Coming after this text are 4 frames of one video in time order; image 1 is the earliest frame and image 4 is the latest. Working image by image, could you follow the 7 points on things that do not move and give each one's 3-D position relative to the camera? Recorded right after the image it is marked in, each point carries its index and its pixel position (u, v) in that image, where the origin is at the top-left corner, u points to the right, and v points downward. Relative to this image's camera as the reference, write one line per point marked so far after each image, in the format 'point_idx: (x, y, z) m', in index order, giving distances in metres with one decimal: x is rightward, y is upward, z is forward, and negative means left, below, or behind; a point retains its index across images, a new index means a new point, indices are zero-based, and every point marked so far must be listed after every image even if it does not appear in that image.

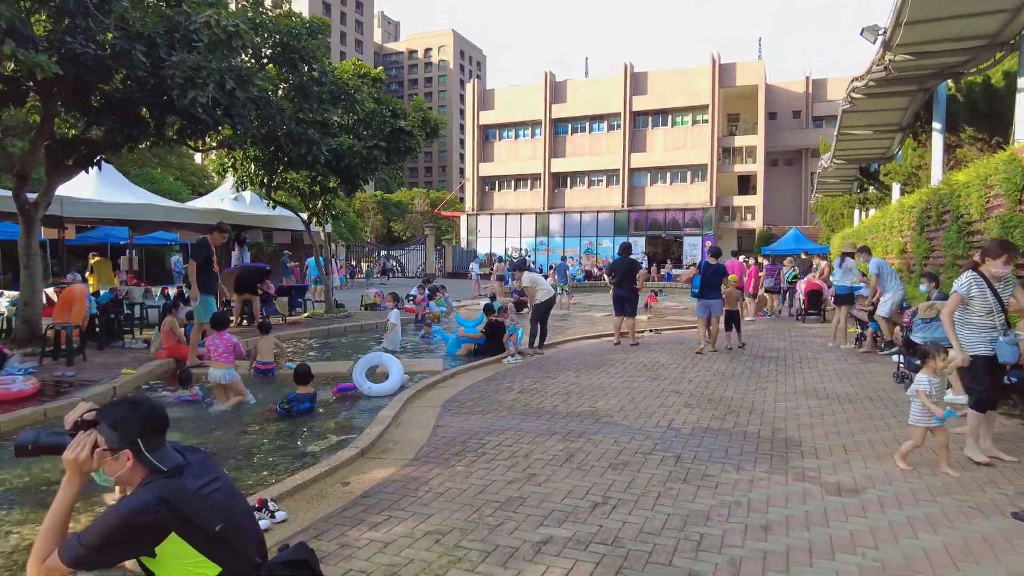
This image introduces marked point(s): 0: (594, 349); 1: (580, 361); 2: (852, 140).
0: (+1.4, -1.1, +11.6) m
1: (+1.0, -1.1, +10.0) m
2: (+9.2, +4.0, +18.1) m
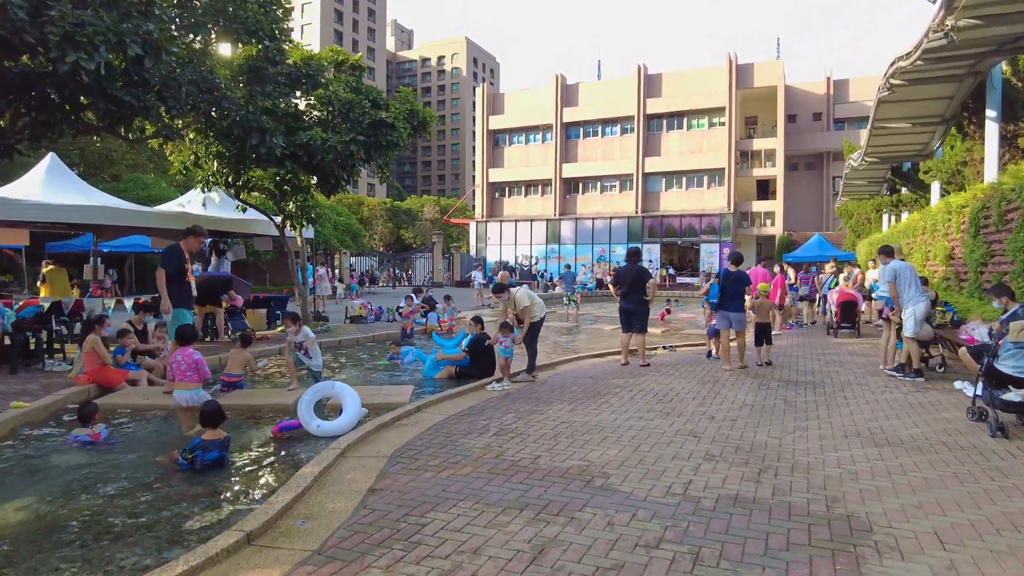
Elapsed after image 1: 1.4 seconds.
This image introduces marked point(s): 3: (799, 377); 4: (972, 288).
0: (+1.3, -1.3, +10.0) m
1: (+0.8, -1.3, +8.4) m
2: (+9.2, +3.7, +16.4) m
3: (+4.0, -1.2, +9.2) m
4: (+8.1, 0.0, +11.8) m
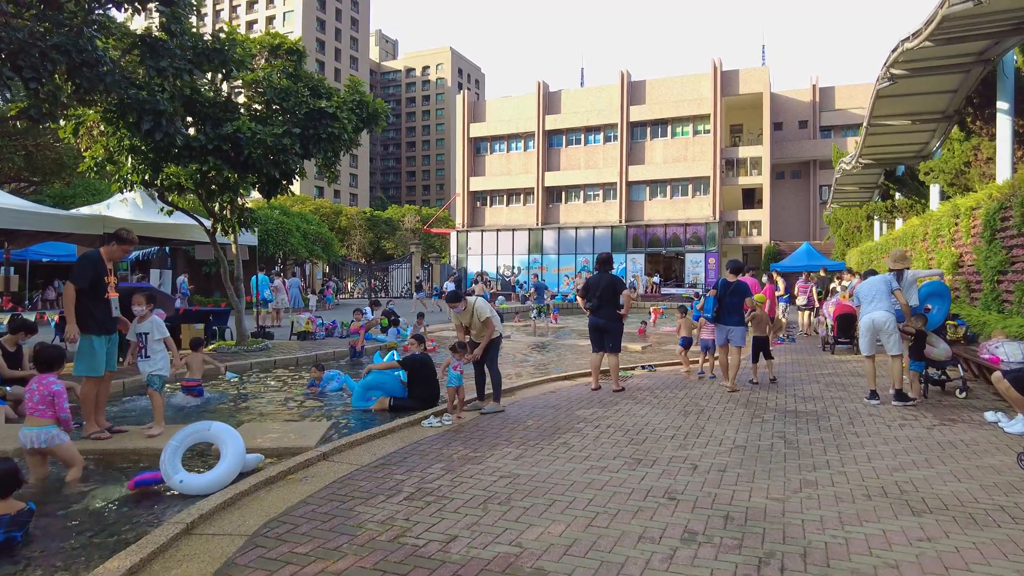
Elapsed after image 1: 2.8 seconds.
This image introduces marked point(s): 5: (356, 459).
0: (+0.6, -1.4, +8.5) m
1: (+0.2, -1.4, +6.9) m
2: (+8.4, +3.5, +15.1) m
3: (+3.4, -1.4, +7.8) m
4: (+7.4, -0.2, +10.4) m
5: (-1.4, -1.5, +5.8) m
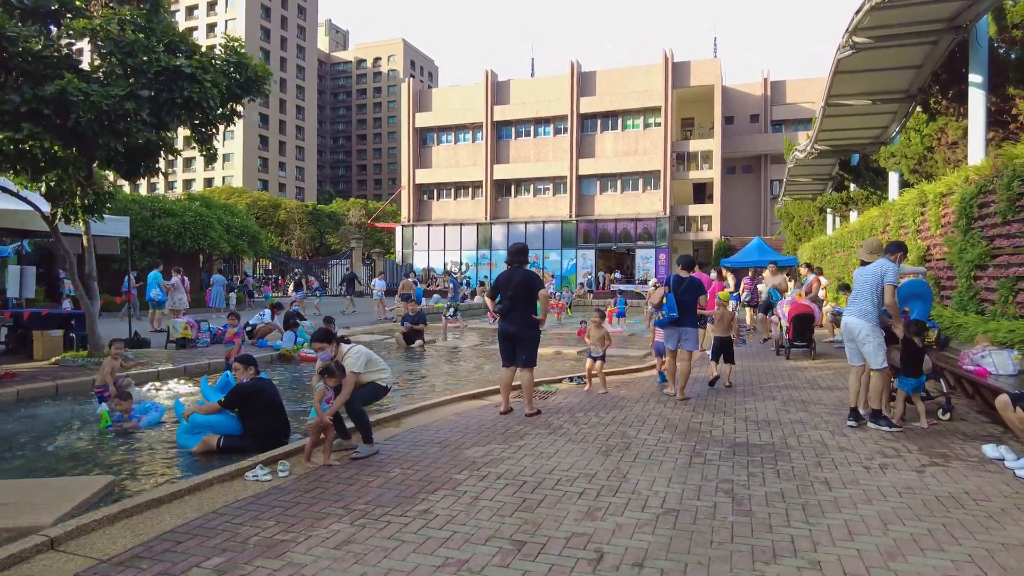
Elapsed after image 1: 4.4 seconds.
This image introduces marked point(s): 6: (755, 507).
0: (-0.6, -1.4, +6.7) m
1: (-0.9, -1.4, +5.1) m
2: (+6.8, +3.6, +13.8) m
3: (+2.2, -1.4, +6.1) m
4: (+6.1, -0.1, +9.1) m
5: (-2.4, -1.5, +3.9) m
6: (+1.6, -1.4, +4.3) m
